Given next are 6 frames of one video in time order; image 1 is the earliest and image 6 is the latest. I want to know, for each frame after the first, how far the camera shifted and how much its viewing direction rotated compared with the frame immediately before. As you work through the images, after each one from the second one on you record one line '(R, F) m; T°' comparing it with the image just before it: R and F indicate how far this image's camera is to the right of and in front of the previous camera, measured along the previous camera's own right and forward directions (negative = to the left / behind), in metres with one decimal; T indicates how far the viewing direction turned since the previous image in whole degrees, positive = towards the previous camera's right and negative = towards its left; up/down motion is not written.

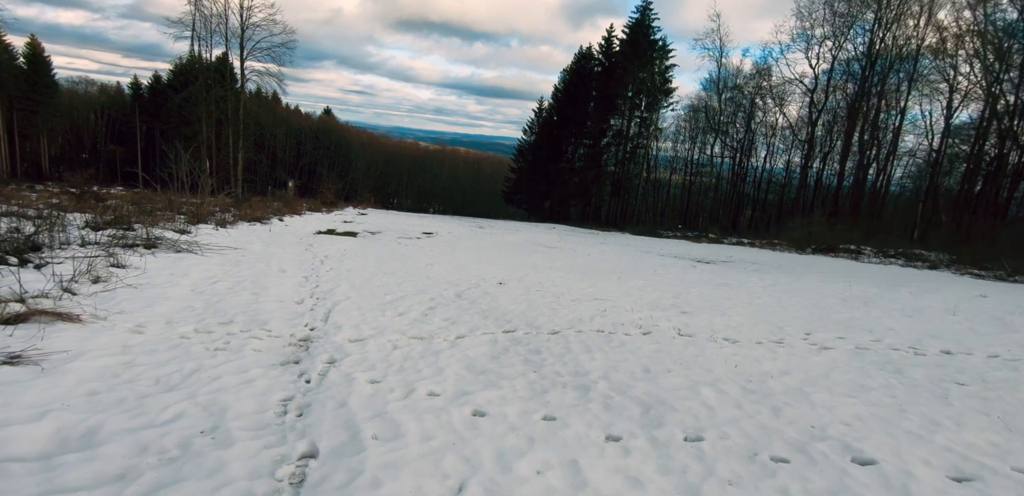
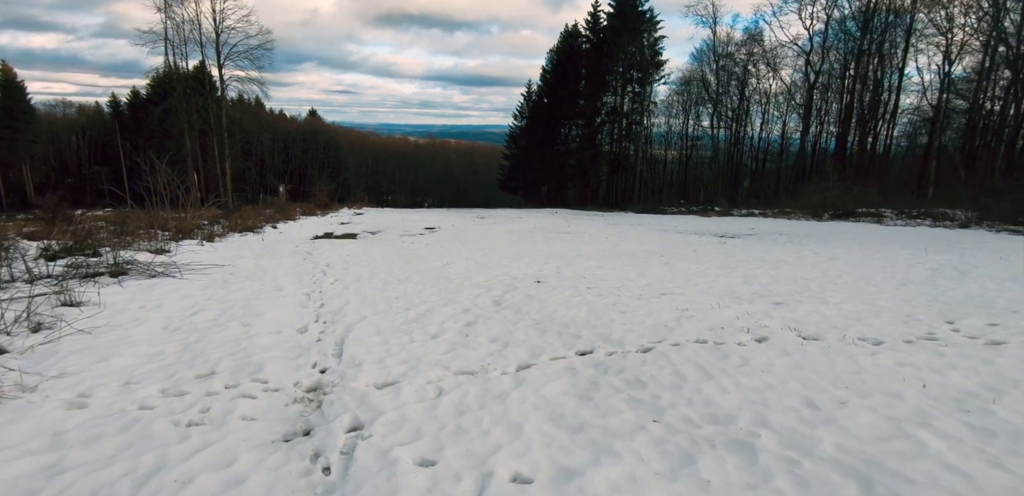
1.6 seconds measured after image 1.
(-0.6, +1.6) m; 0°
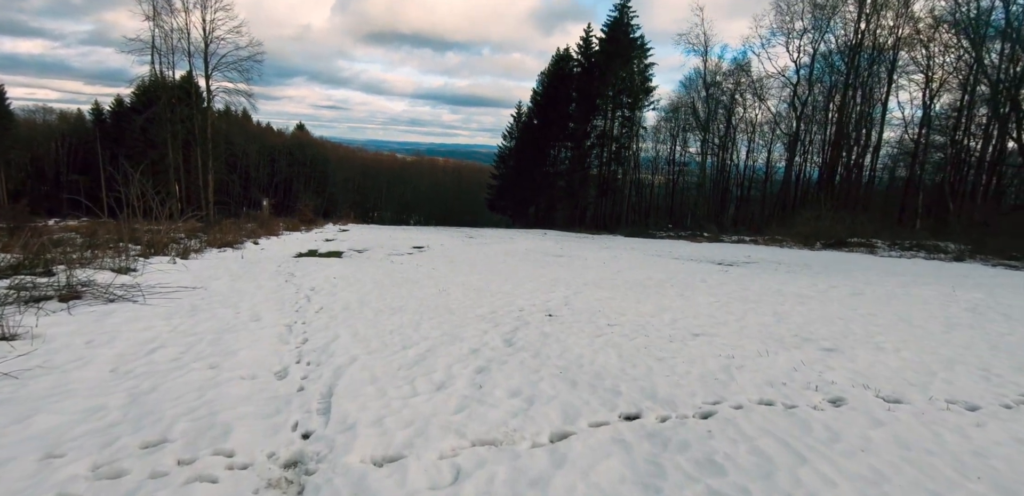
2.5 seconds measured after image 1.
(-0.3, +0.8) m; +2°
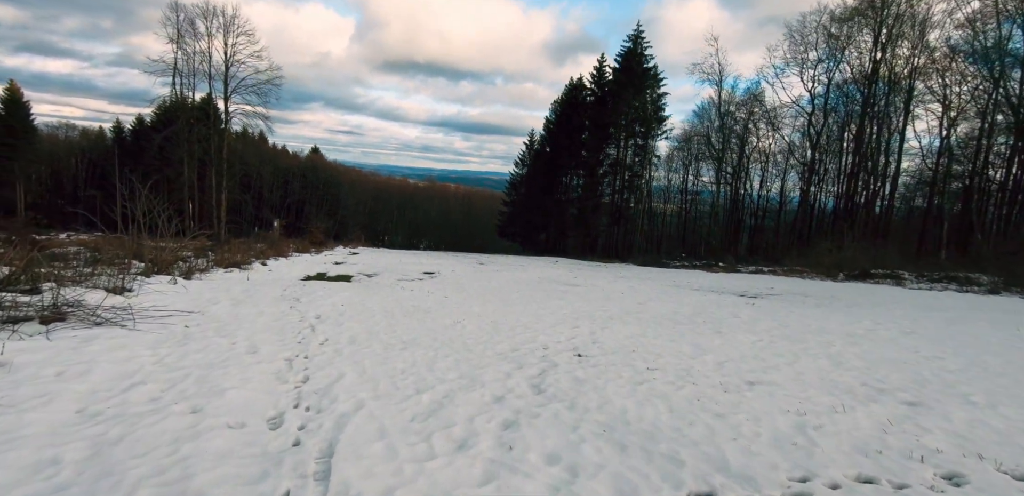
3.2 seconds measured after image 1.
(-0.2, +0.7) m; -1°
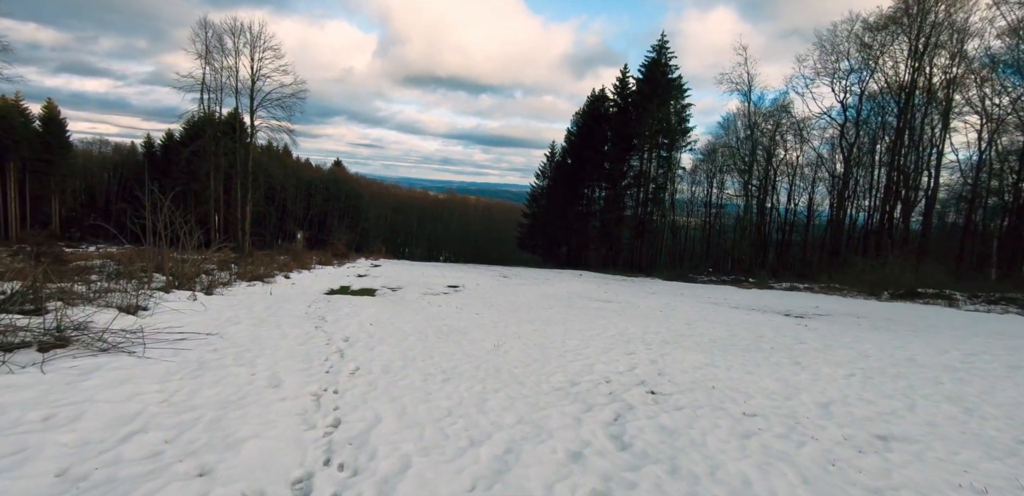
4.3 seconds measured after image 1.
(-0.4, +0.9) m; -2°
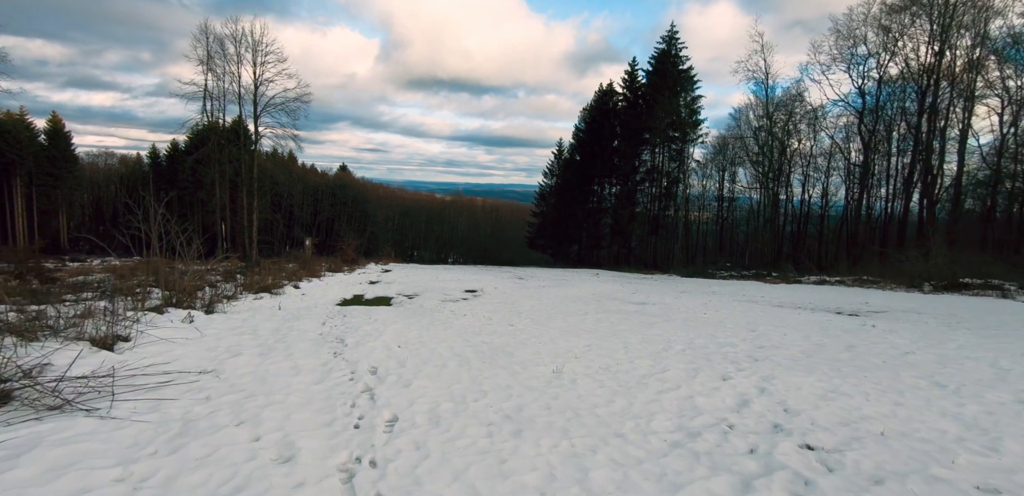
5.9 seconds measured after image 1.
(-0.7, +1.6) m; -1°
